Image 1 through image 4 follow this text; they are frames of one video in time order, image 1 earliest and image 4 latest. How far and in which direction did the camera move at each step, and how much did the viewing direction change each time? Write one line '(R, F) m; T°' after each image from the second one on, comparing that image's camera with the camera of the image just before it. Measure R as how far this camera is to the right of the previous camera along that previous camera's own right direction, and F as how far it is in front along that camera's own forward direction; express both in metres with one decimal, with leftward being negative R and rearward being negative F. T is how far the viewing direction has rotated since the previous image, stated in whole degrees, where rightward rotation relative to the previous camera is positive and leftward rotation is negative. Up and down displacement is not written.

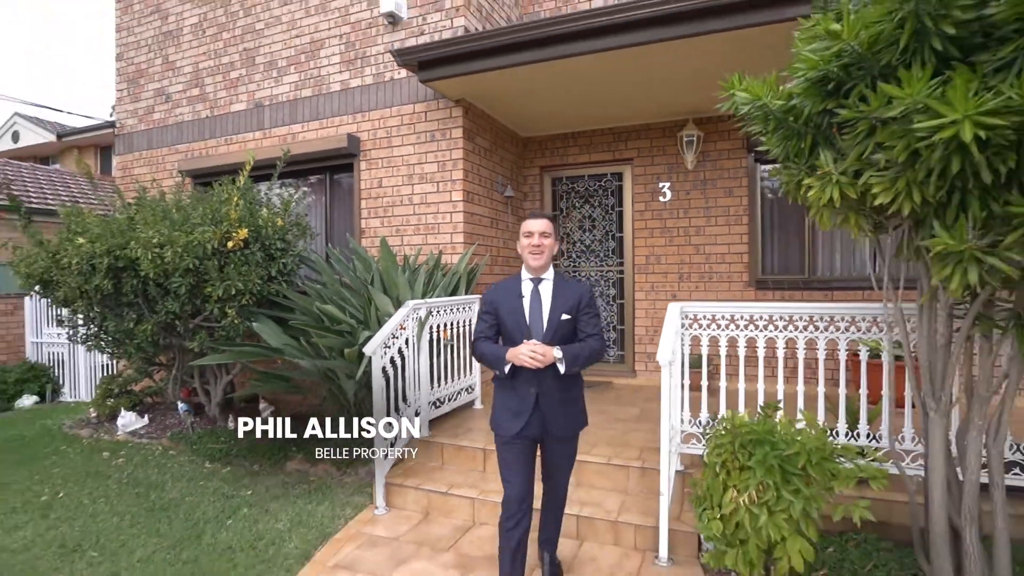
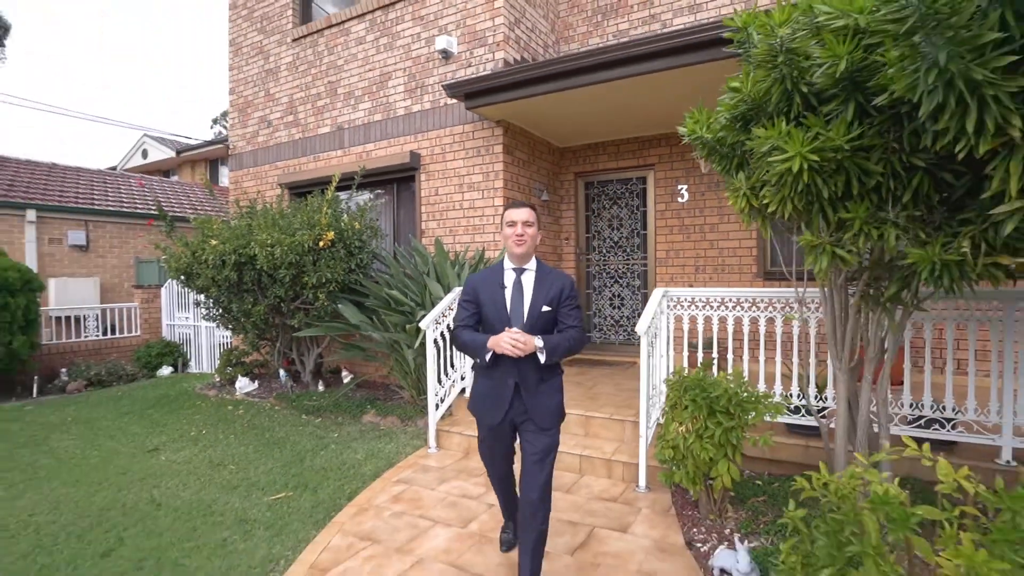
(+0.4, -0.9) m; -8°
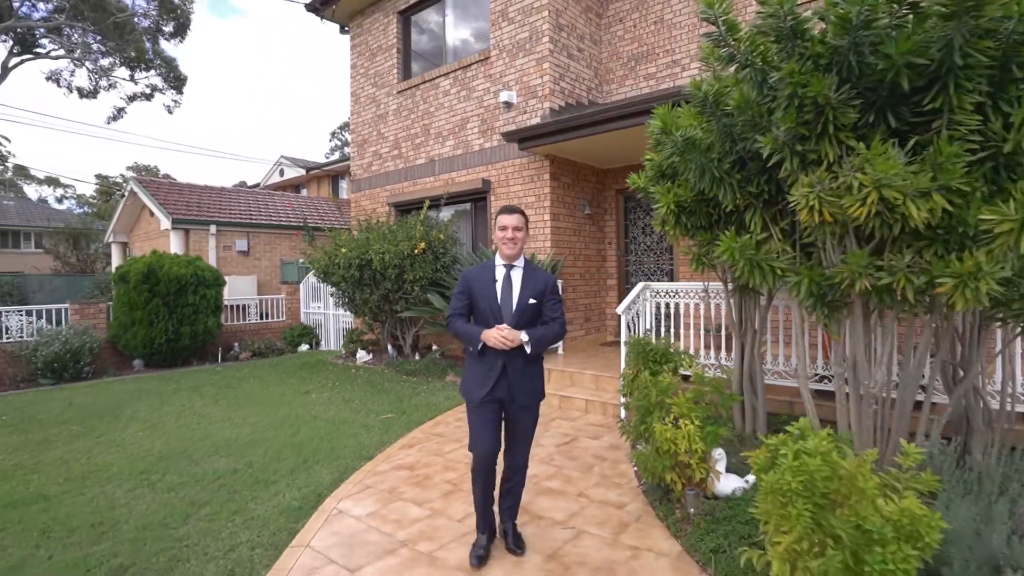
(+0.8, -1.7) m; -11°
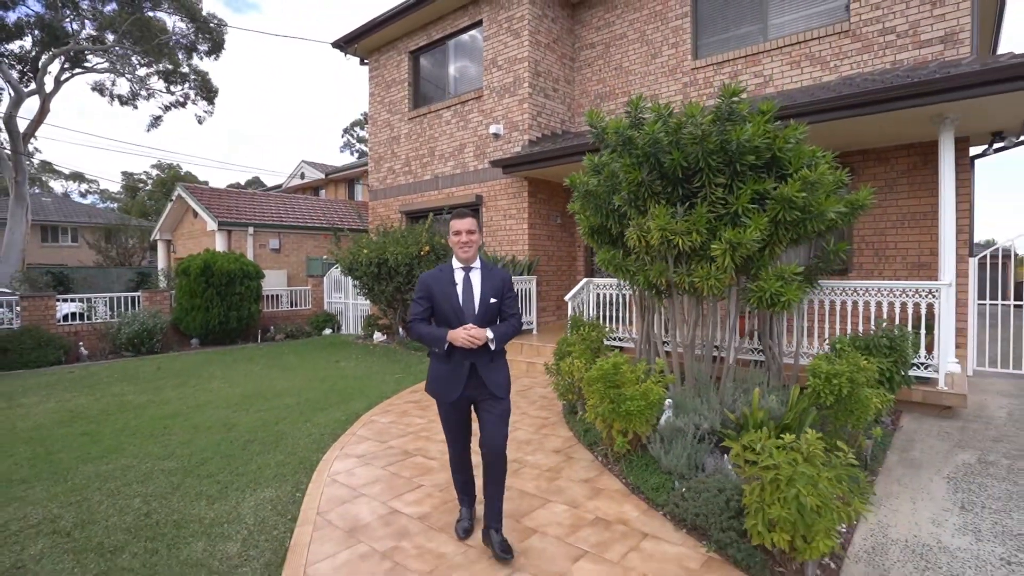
(+0.4, -2.0) m; -1°
